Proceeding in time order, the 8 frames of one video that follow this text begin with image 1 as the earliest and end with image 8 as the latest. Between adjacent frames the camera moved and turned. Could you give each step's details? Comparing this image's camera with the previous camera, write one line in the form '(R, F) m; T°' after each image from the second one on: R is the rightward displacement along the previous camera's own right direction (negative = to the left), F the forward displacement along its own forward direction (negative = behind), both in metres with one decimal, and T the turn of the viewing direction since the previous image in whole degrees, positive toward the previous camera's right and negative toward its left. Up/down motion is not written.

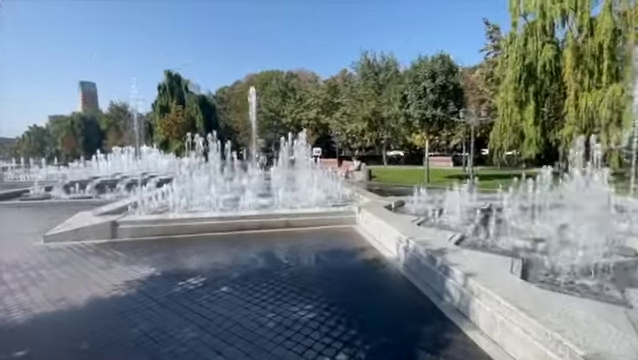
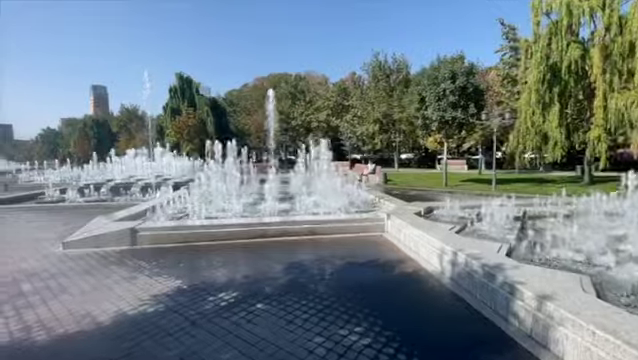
(-0.6, +0.4) m; -1°
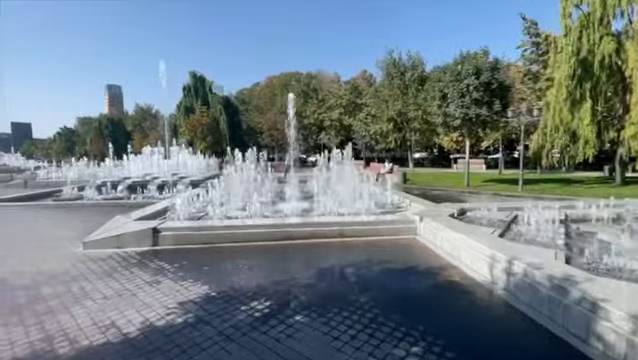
(-0.5, +0.4) m; -2°
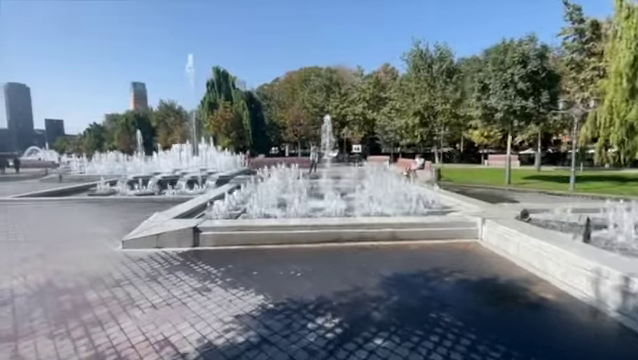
(-0.7, +0.6) m; -3°
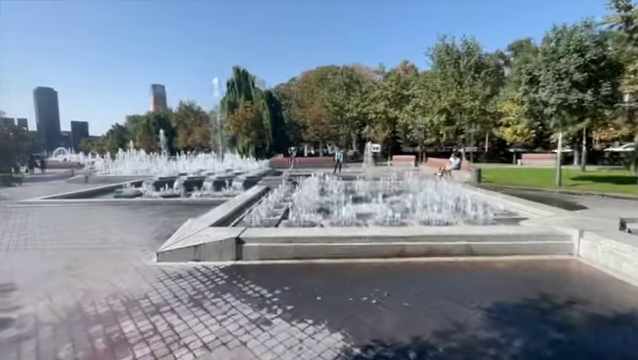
(-0.9, +0.9) m; -3°
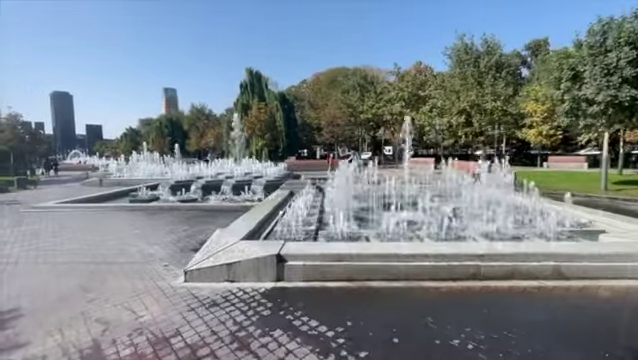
(-0.8, +0.9) m; -2°
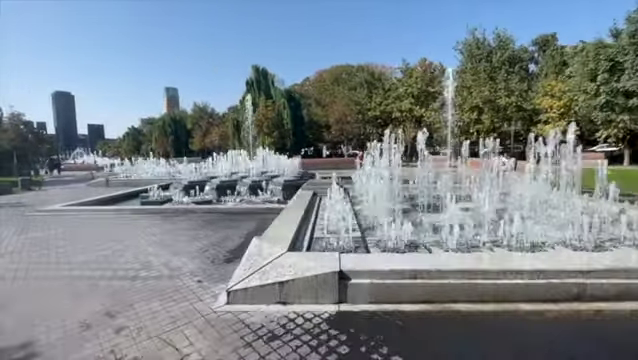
(-0.9, +0.8) m; 0°
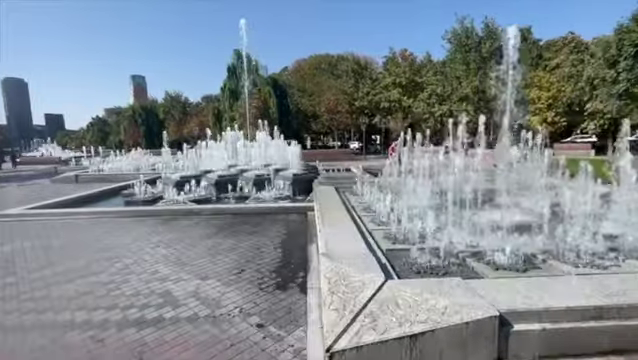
(-1.6, +1.5) m; +5°
